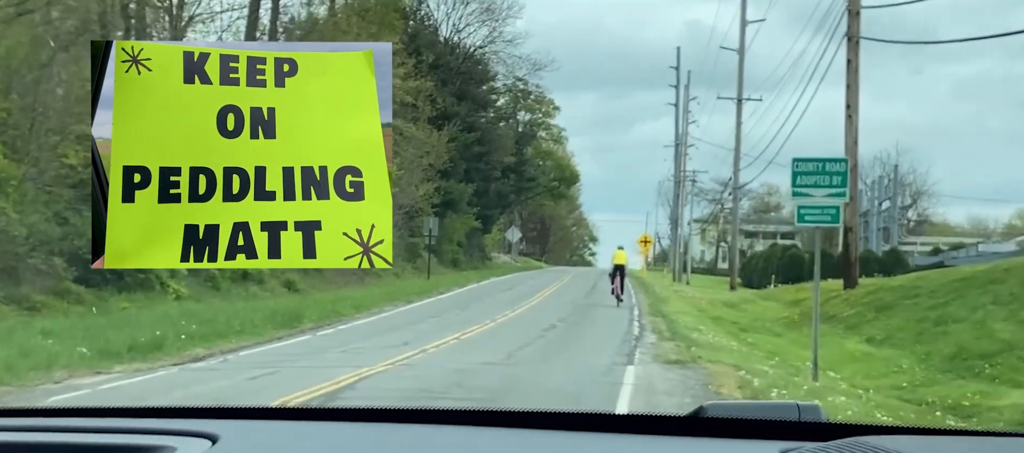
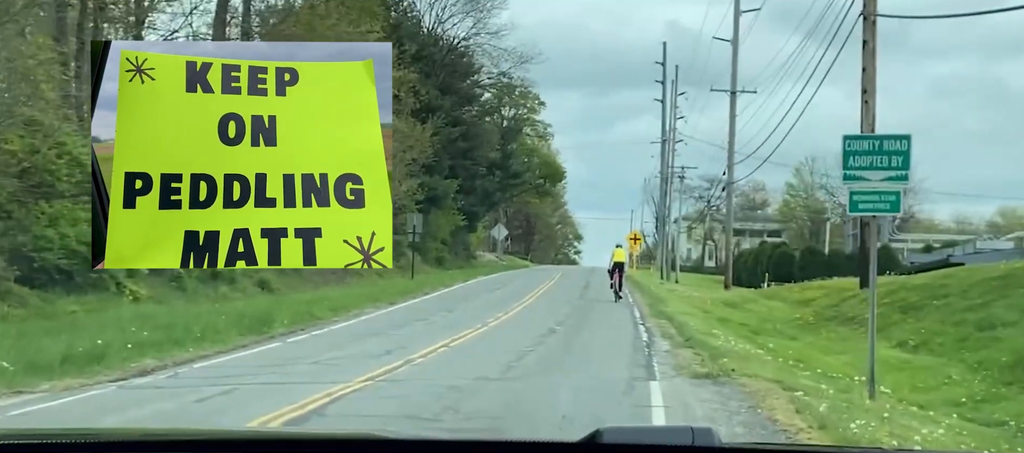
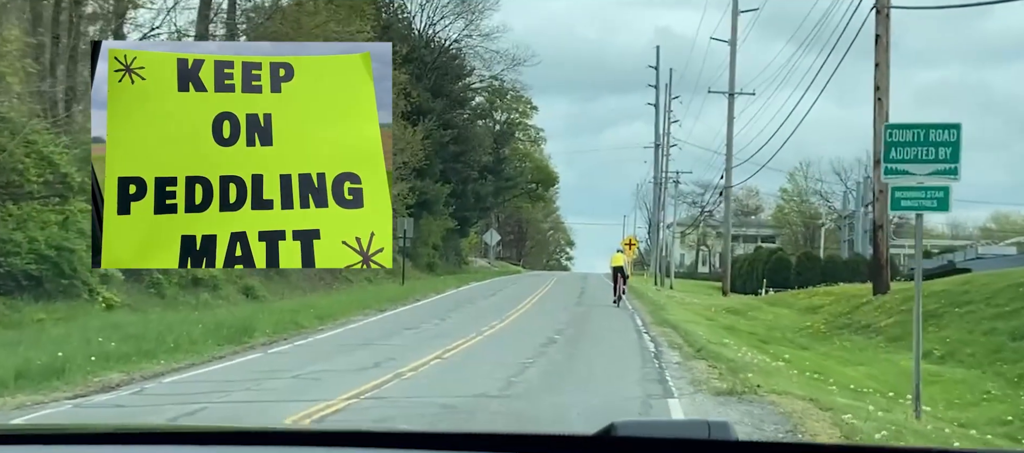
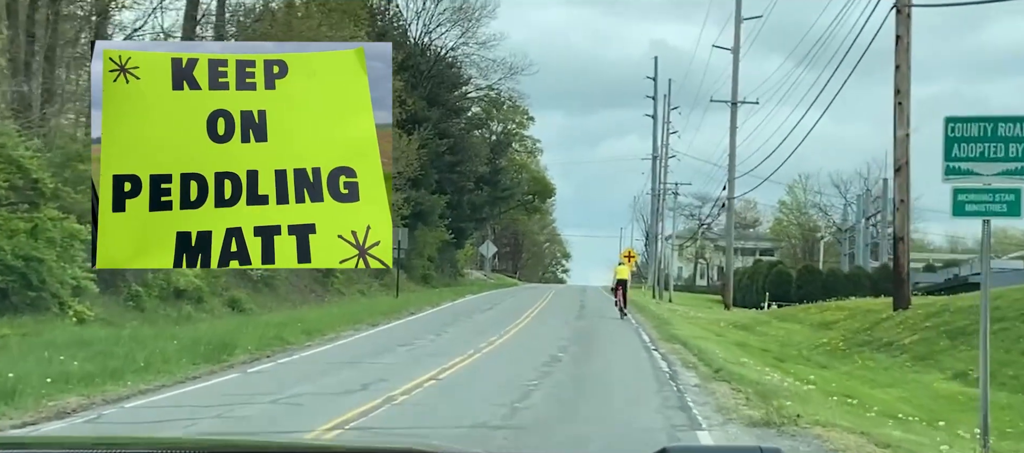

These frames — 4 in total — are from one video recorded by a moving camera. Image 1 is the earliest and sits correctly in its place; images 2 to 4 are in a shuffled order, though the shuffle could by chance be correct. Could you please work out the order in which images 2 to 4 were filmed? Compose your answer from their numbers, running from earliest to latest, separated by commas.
2, 3, 4
